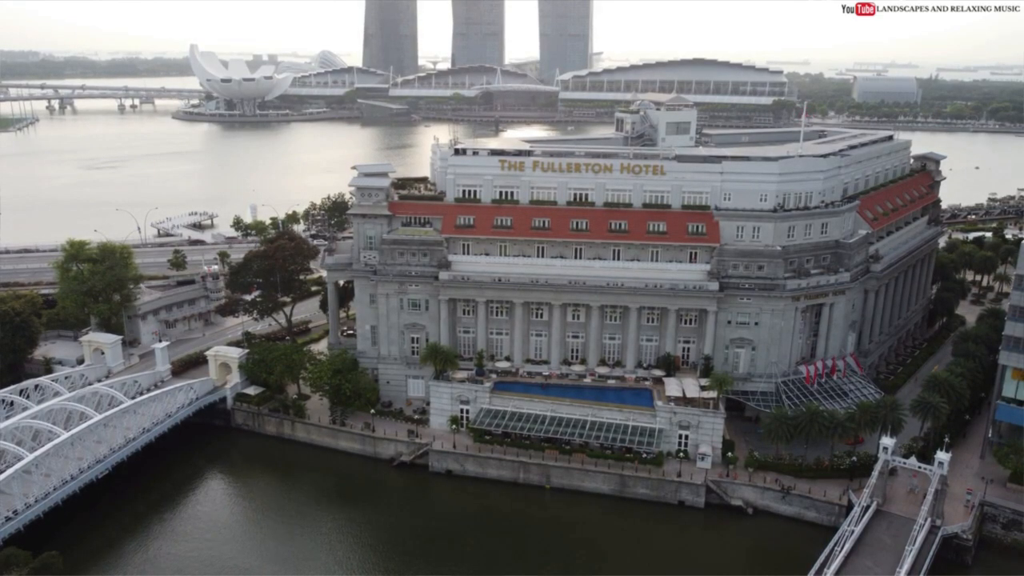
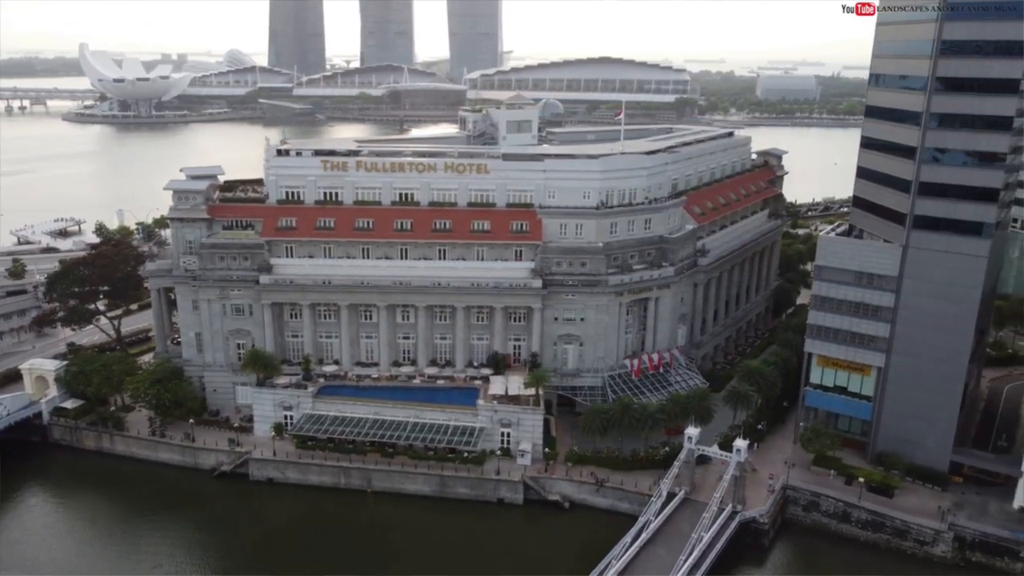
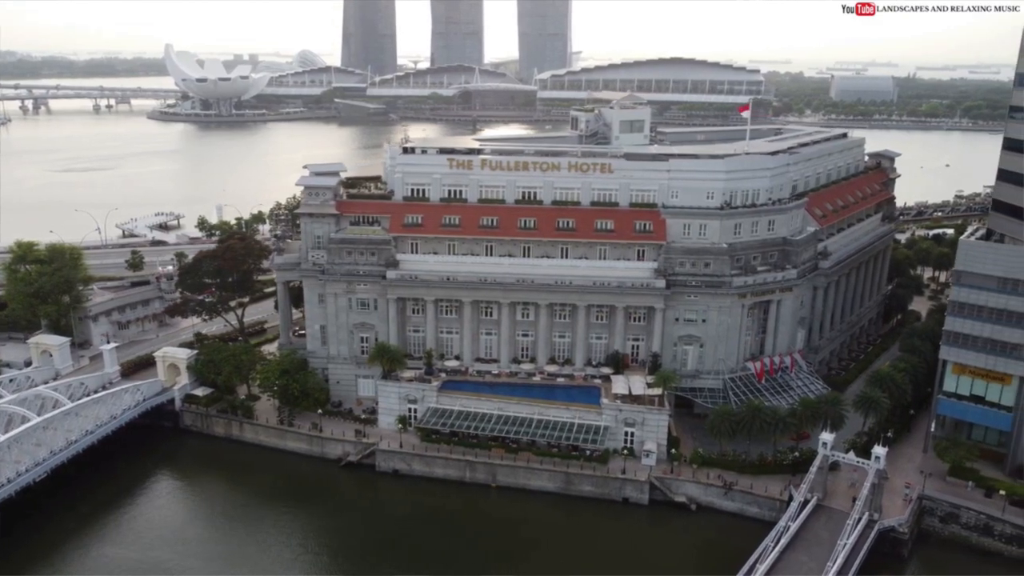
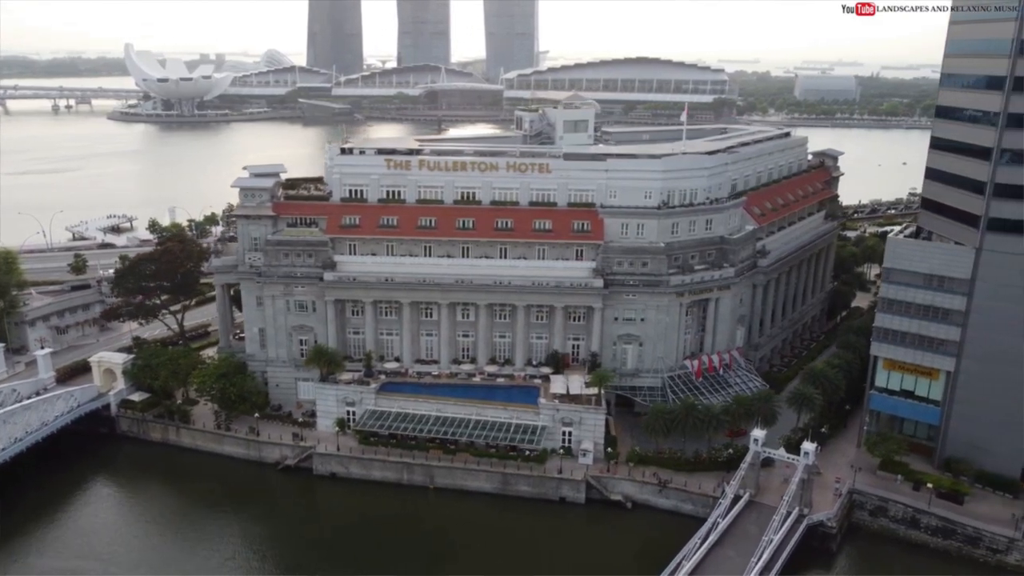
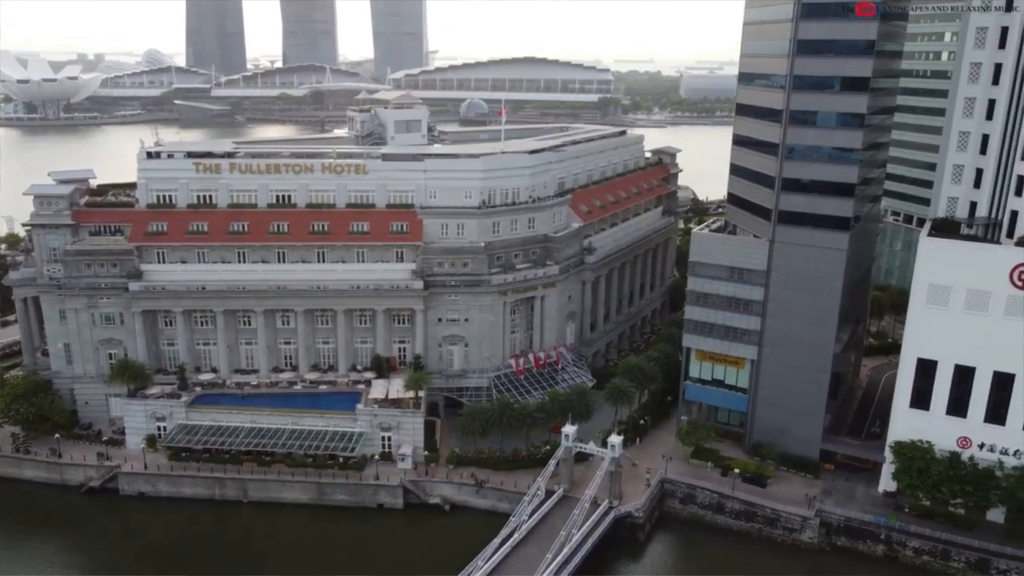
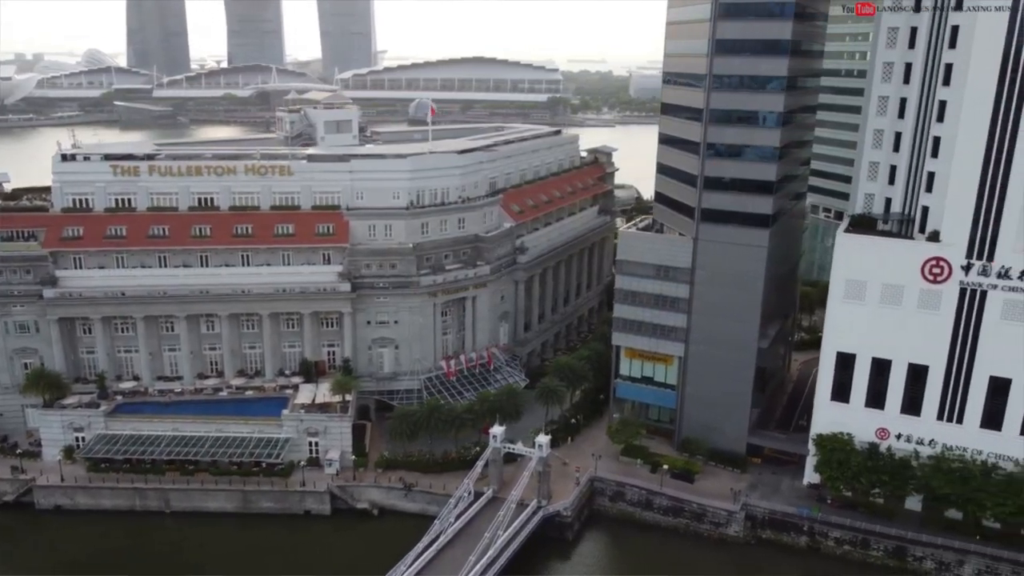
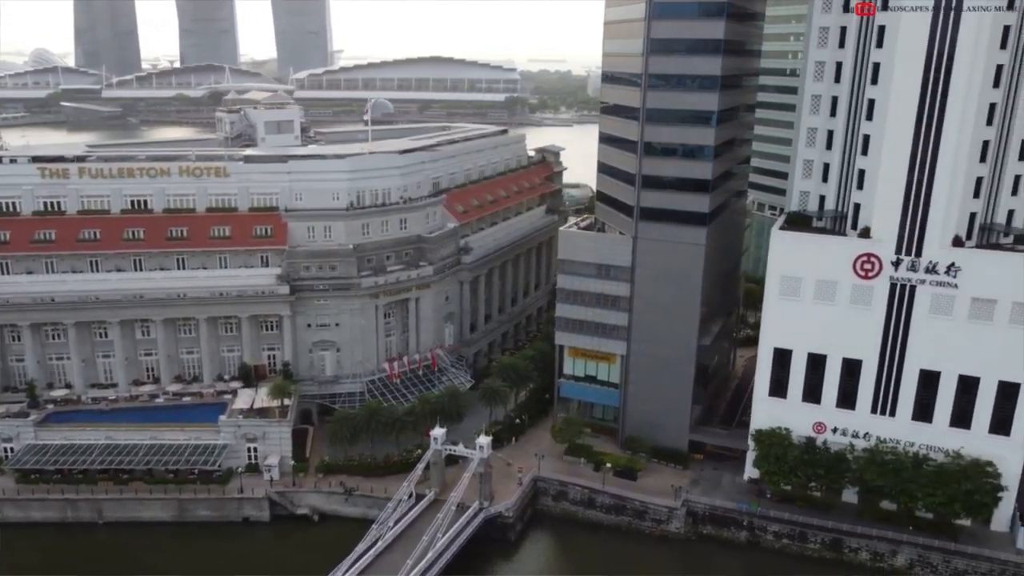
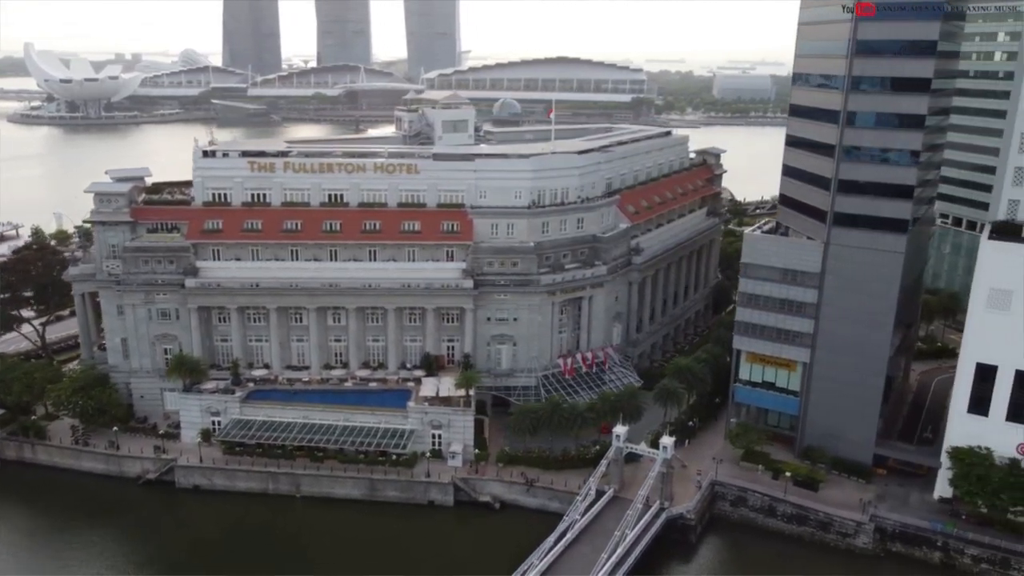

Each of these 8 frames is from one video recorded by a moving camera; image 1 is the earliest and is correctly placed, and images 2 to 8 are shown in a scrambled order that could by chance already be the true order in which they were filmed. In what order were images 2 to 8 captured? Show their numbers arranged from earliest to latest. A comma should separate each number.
3, 4, 2, 8, 5, 6, 7
